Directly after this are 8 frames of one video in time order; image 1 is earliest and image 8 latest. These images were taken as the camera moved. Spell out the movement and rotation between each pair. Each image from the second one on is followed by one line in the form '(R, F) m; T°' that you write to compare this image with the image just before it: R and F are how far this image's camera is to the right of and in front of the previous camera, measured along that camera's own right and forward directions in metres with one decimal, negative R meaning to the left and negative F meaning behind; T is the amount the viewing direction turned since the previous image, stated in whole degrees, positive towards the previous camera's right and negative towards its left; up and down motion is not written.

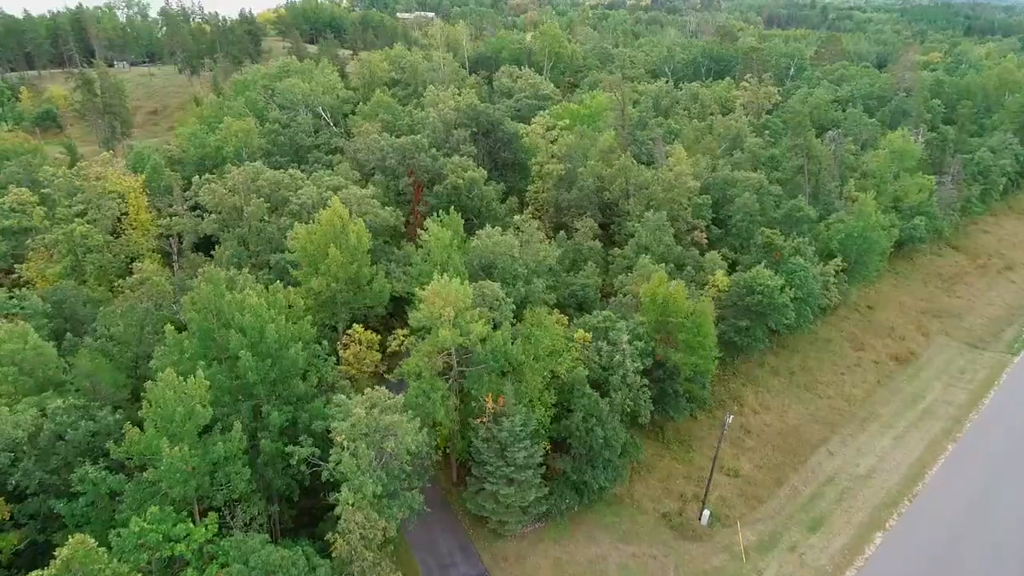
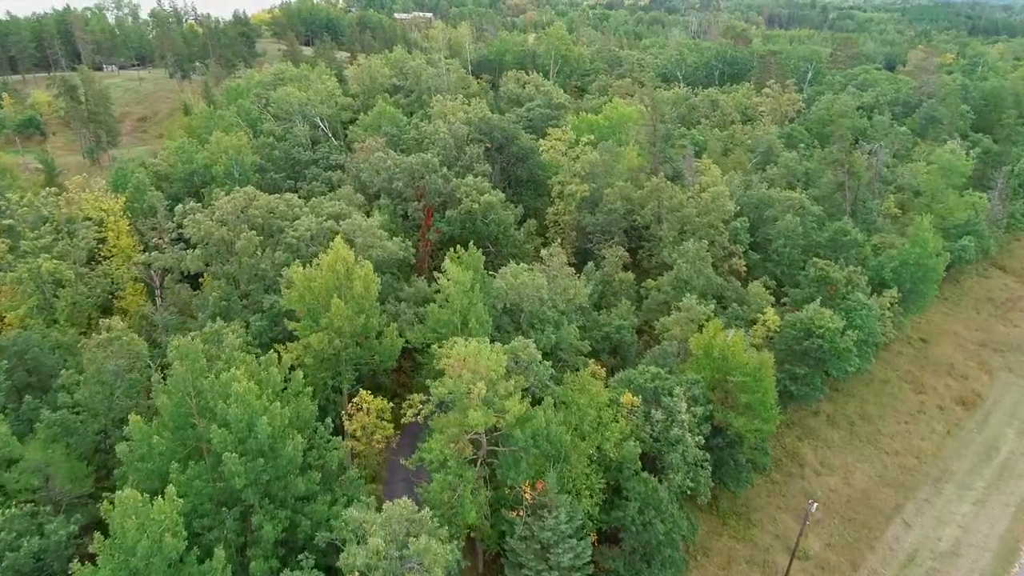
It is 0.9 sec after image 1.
(-1.9, +5.6) m; 0°
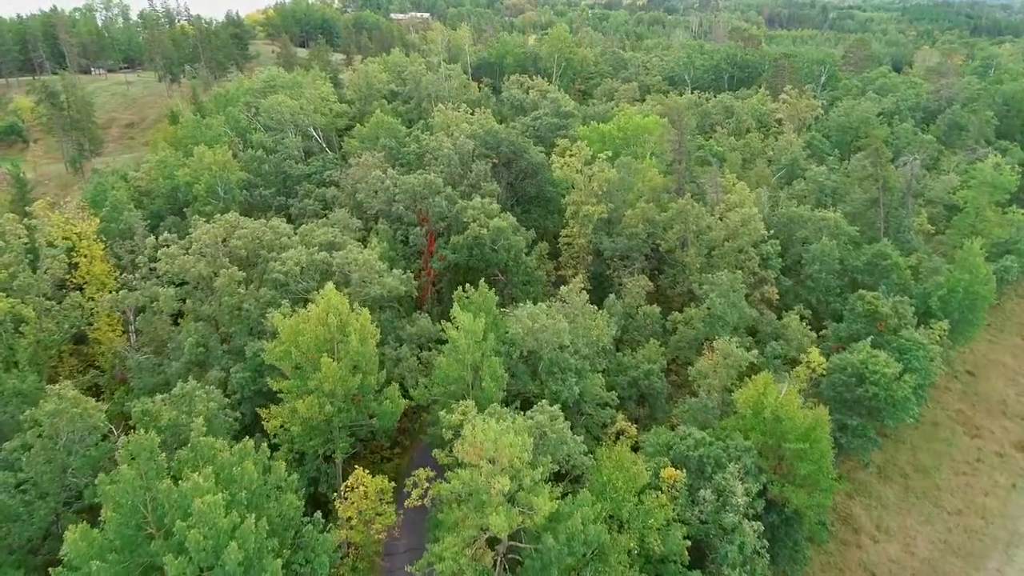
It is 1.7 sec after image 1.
(-1.1, +4.7) m; 0°
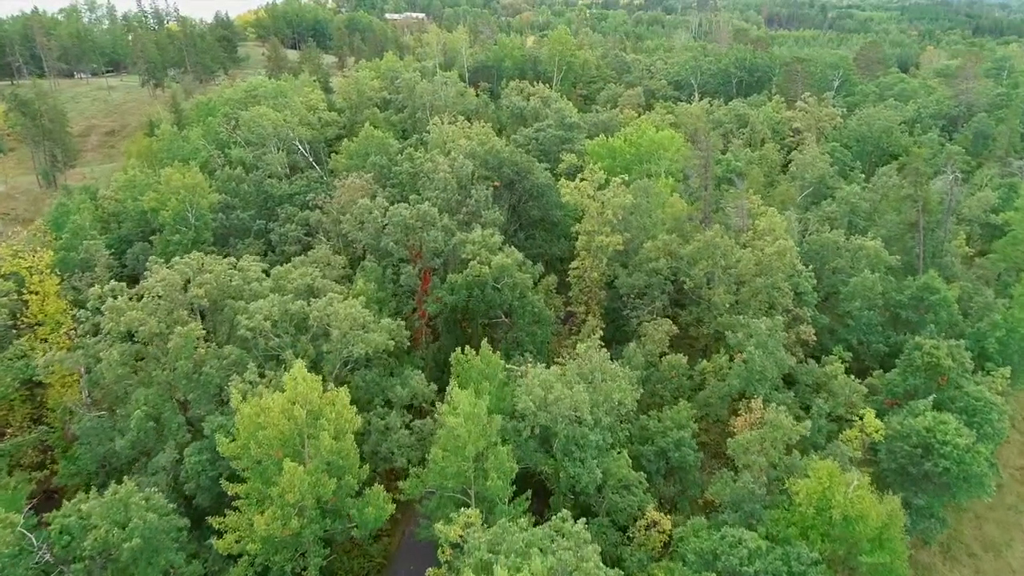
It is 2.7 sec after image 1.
(-0.5, +5.5) m; 0°
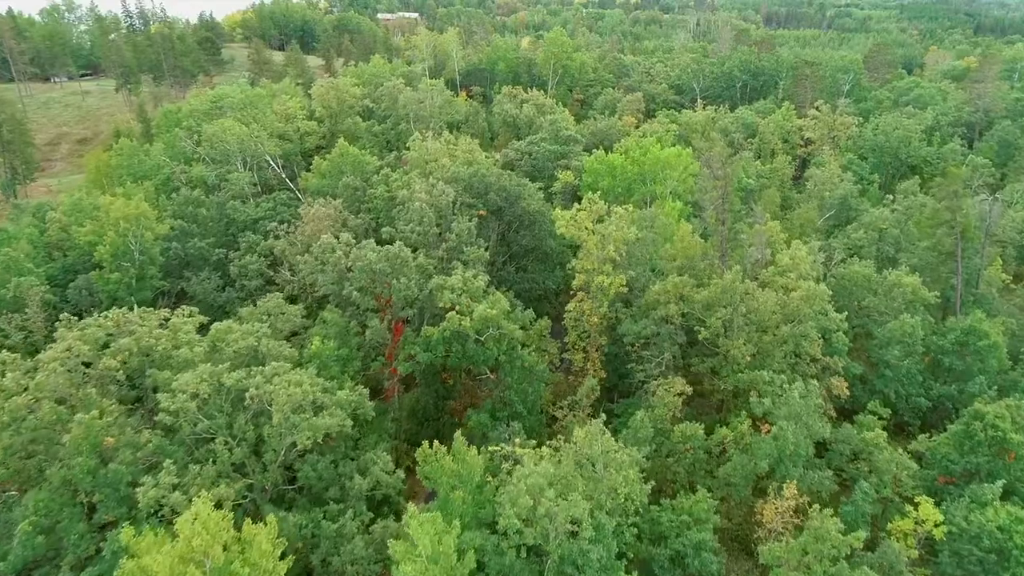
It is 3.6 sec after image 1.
(+0.6, +5.9) m; 0°
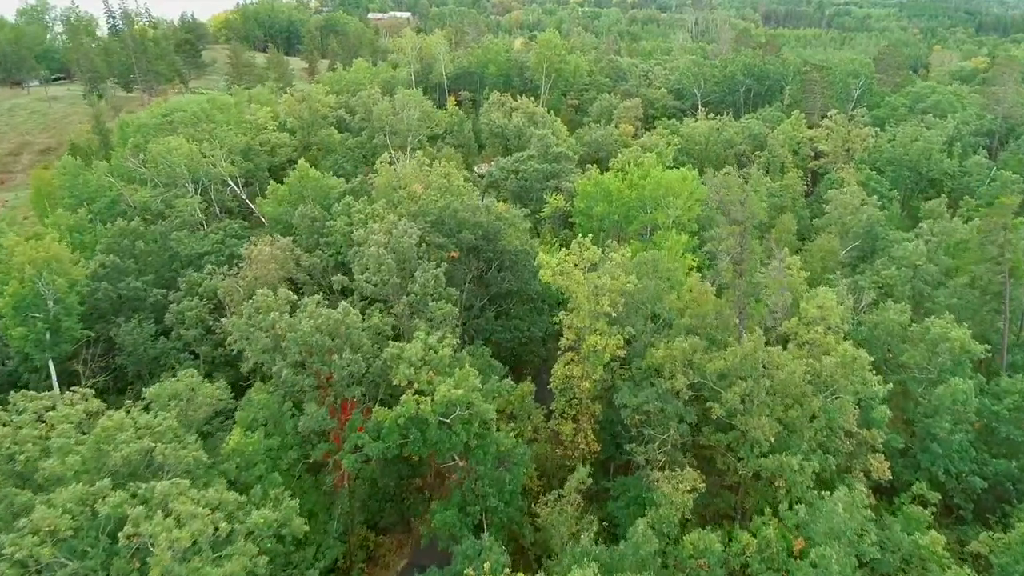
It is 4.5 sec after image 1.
(+1.2, +6.5) m; 0°
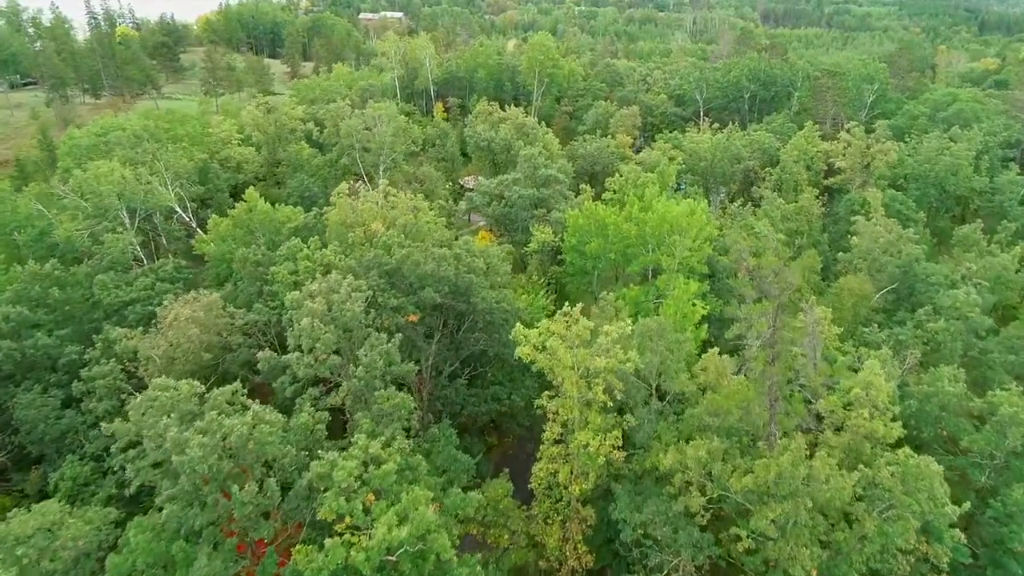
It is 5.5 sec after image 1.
(+1.2, +6.8) m; 0°
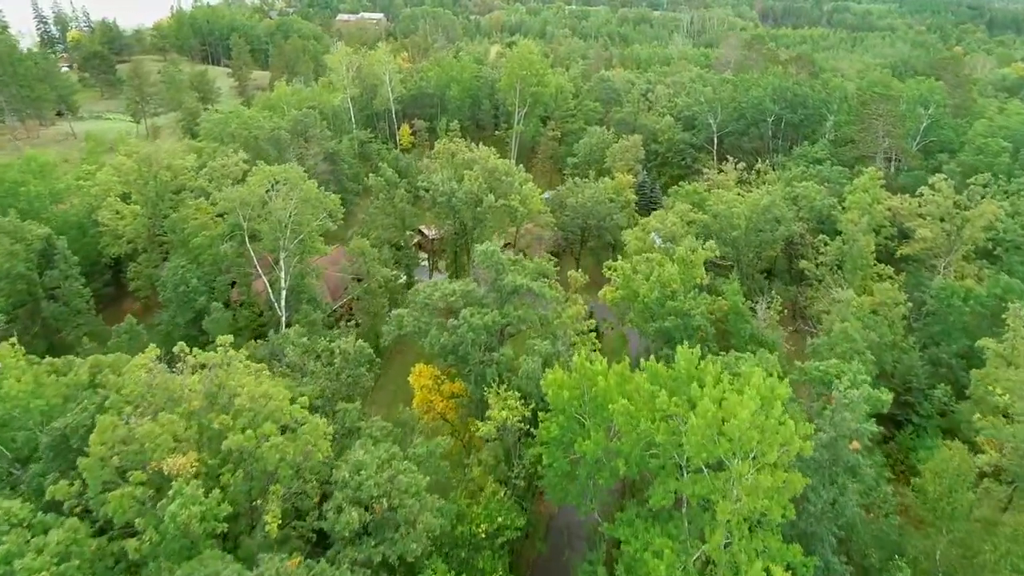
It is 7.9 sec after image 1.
(+2.3, +17.8) m; +1°
